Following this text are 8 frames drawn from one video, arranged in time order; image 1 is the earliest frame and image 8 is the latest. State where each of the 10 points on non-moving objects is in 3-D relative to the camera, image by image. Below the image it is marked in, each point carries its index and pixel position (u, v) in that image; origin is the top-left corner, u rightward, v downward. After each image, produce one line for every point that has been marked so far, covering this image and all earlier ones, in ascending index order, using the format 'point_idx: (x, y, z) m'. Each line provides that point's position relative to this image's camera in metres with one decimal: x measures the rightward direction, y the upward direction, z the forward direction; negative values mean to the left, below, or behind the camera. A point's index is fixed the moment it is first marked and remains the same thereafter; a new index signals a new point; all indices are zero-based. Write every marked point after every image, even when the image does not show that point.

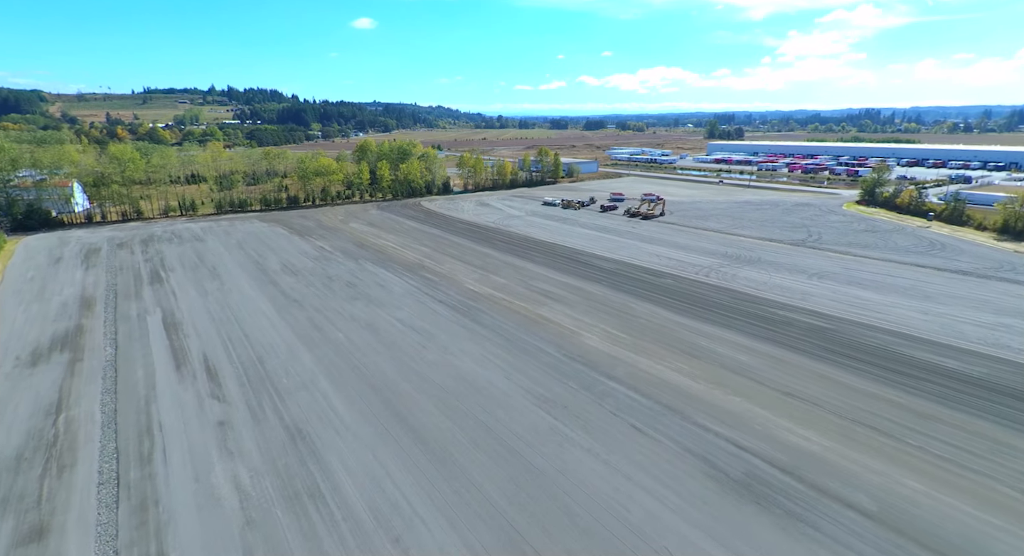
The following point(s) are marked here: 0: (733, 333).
0: (+9.0, -2.2, +19.5) m
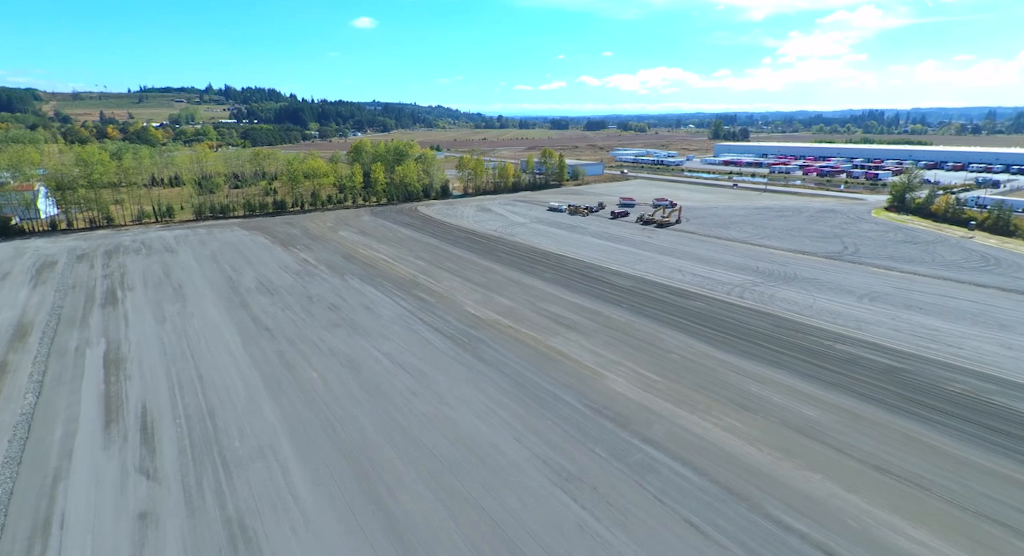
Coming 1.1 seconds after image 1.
0: (+9.4, -3.3, +16.2) m
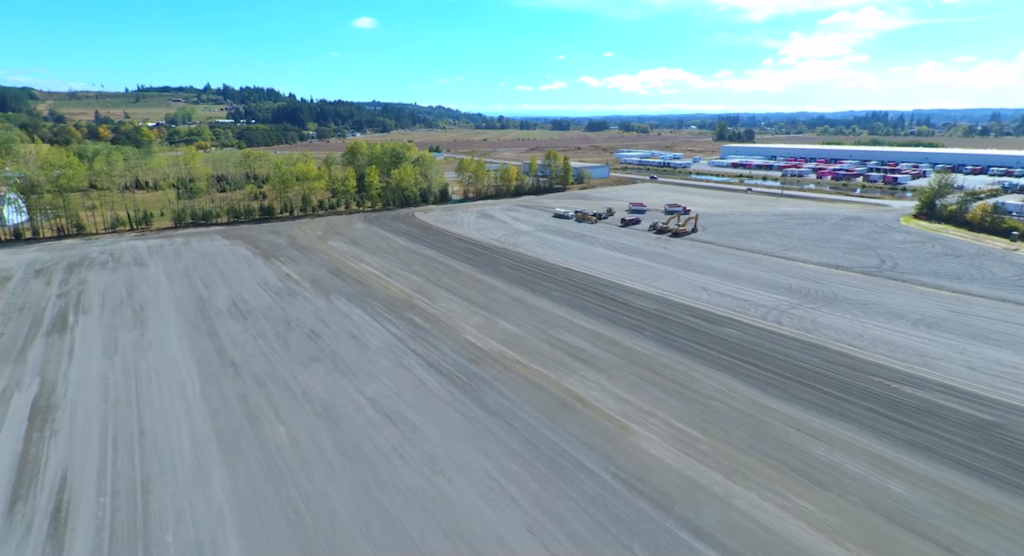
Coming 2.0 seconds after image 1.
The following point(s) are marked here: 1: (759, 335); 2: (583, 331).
0: (+9.6, -4.3, +13.3) m
1: (+9.9, -2.3, +19.3) m
2: (+2.9, -2.2, +19.8) m
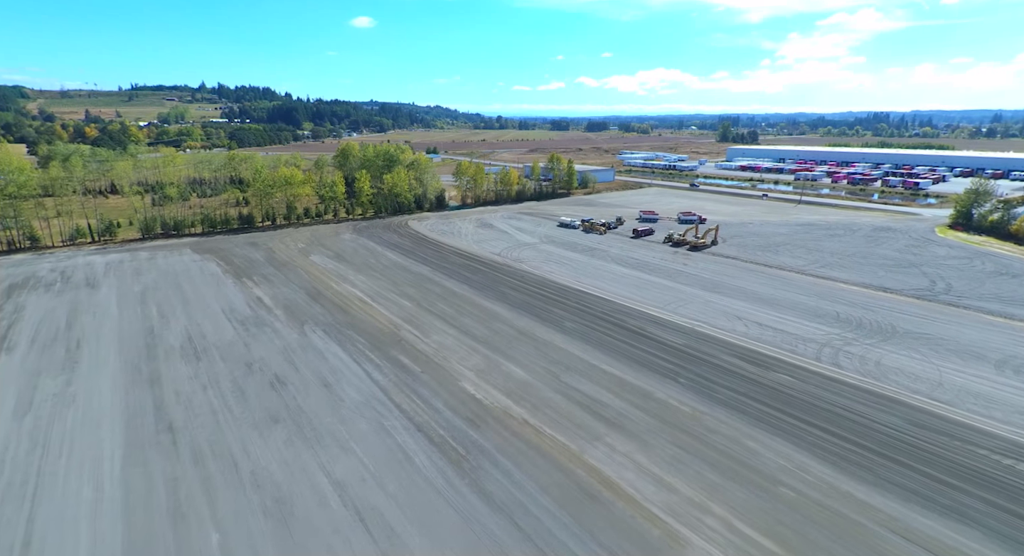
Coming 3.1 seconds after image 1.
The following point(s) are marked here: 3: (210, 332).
0: (+9.9, -5.5, +10.0) m
1: (+10.1, -3.5, +15.9) m
2: (+3.2, -3.4, +16.4) m
3: (-12.5, -2.2, +19.8) m
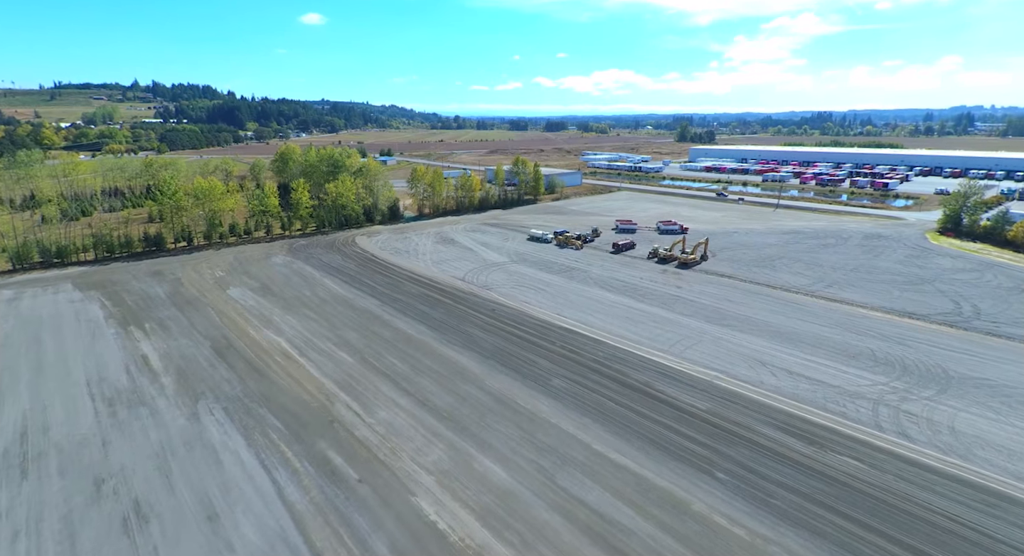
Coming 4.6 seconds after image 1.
0: (+9.8, -6.8, +6.0) m
1: (+9.5, -4.9, +12.0) m
2: (+2.6, -4.9, +11.9) m
3: (-13.3, -4.2, +14.0) m
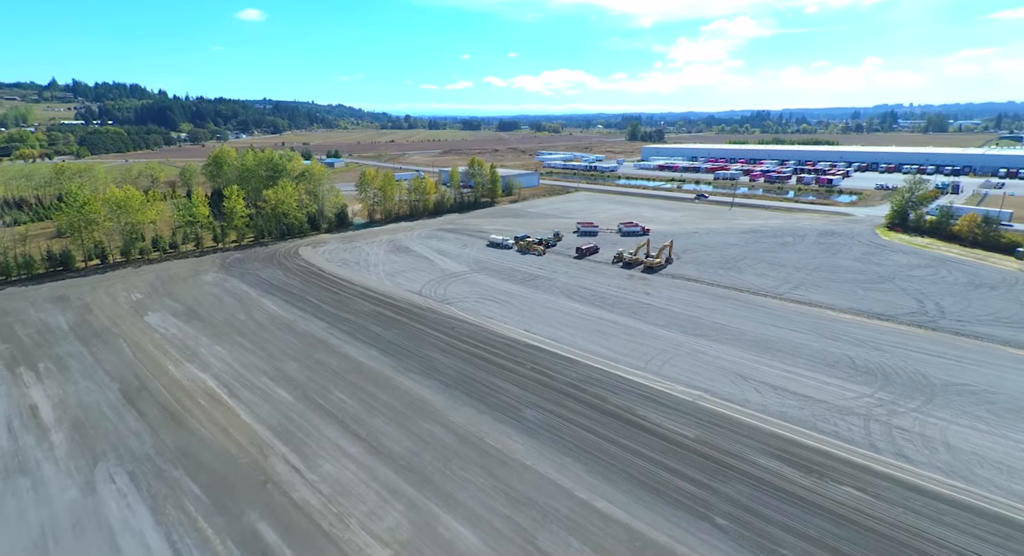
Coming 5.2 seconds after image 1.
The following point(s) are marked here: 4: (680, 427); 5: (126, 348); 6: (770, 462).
0: (+9.8, -7.1, +5.1) m
1: (+8.9, -5.2, +11.0) m
2: (+2.0, -5.5, +10.3) m
3: (-14.0, -5.2, +11.0) m
4: (+4.9, -4.3, +14.0) m
5: (-15.0, -2.7, +18.6) m
6: (+6.7, -4.7, +12.5) m
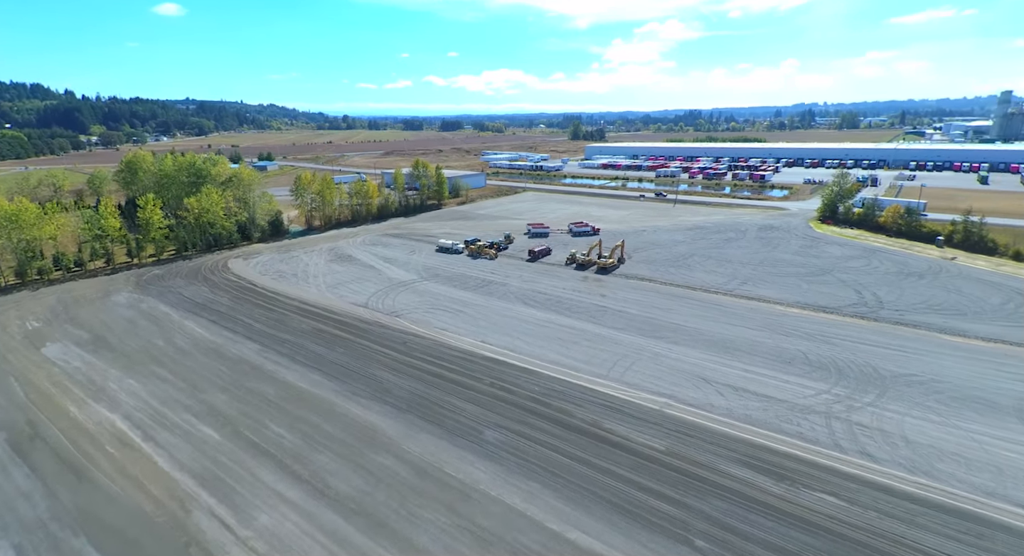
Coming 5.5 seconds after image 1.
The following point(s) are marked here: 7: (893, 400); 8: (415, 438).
0: (+9.8, -7.1, +5.1) m
1: (+8.2, -5.2, +10.8) m
2: (+1.4, -5.7, +9.4) m
3: (-14.6, -6.1, +8.4) m
4: (+3.8, -4.5, +13.4) m
5: (-16.5, -3.7, +15.8) m
6: (+5.8, -4.8, +12.1) m
7: (+11.9, -3.8, +14.9) m
8: (-2.8, -4.5, +13.5) m
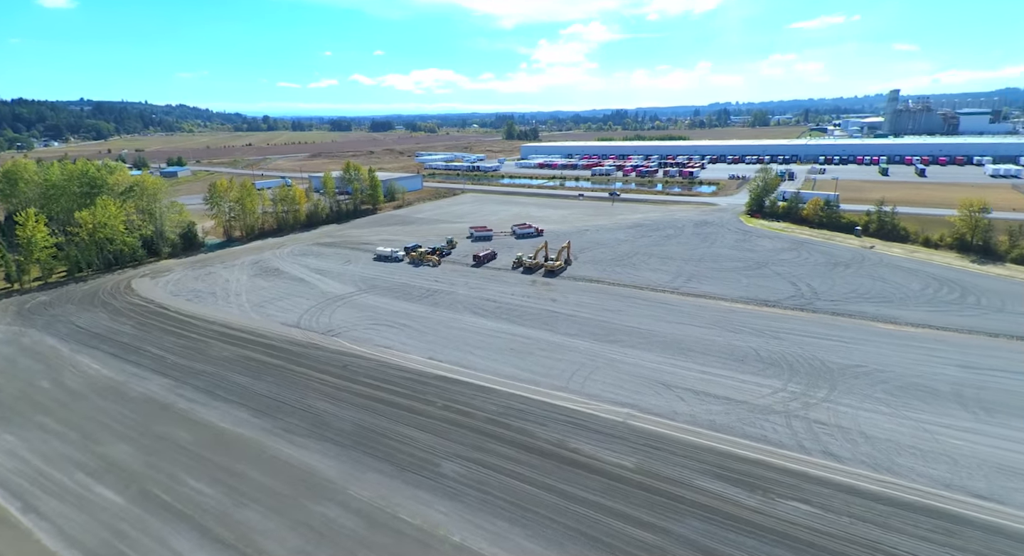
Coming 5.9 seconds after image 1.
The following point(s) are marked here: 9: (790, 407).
0: (+9.8, -7.0, +5.1) m
1: (+7.4, -5.2, +10.7) m
2: (+0.9, -6.1, +8.4) m
3: (-14.8, -7.2, +5.4) m
4: (+2.8, -4.7, +12.7) m
5: (-17.7, -4.9, +12.5) m
6: (+5.0, -5.0, +11.6) m
7: (+10.5, -3.7, +15.1) m
8: (-3.8, -5.0, +11.9) m
9: (+8.5, -3.9, +14.6) m
